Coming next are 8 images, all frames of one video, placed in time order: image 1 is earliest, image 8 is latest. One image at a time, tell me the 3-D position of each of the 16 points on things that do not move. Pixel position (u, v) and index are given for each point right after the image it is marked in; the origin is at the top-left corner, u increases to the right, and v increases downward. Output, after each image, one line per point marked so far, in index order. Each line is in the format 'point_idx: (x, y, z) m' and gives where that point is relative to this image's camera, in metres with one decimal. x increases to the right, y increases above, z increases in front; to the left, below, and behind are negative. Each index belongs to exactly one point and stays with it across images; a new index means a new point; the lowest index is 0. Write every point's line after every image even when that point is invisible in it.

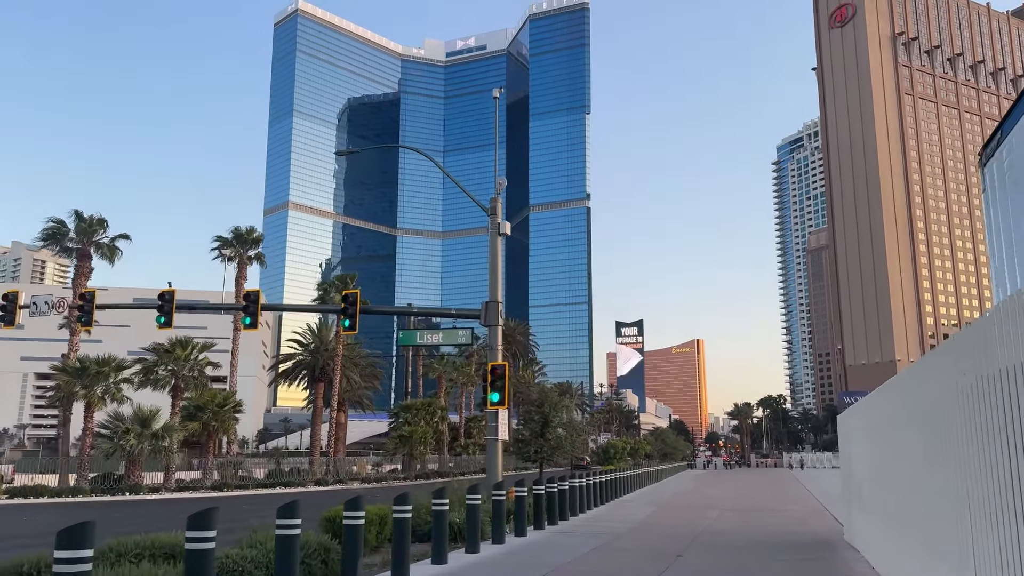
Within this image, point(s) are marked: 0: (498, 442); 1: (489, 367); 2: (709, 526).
0: (-0.3, -3.8, +19.9) m
1: (-0.6, -2.0, +20.0) m
2: (+4.8, -5.8, +19.7) m
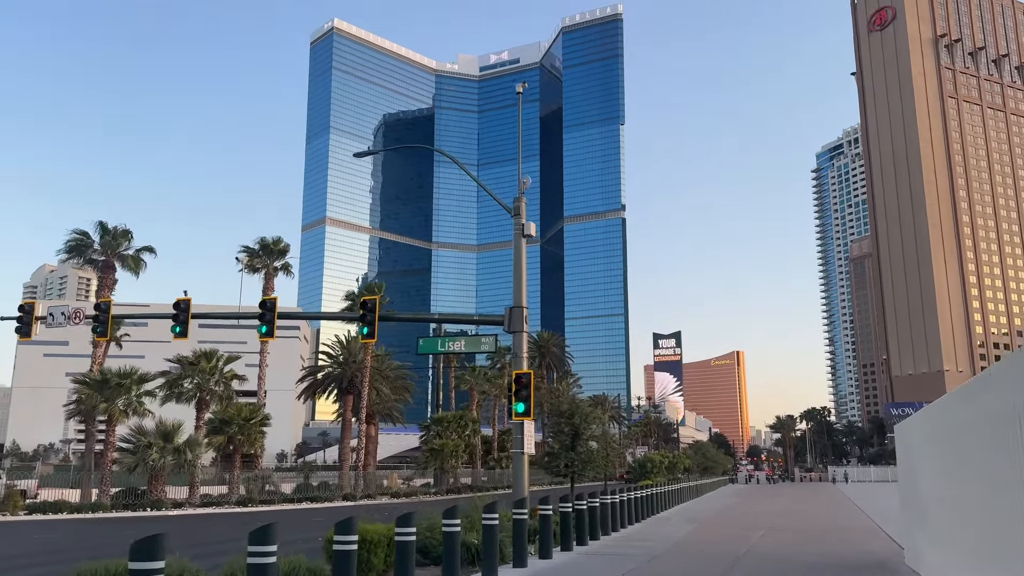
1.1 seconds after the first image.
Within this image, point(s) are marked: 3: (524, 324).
0: (+0.3, -3.9, +18.7) m
1: (0.0, -2.1, +18.9) m
2: (+5.4, -5.9, +18.2) m
3: (+0.3, -0.9, +19.9) m
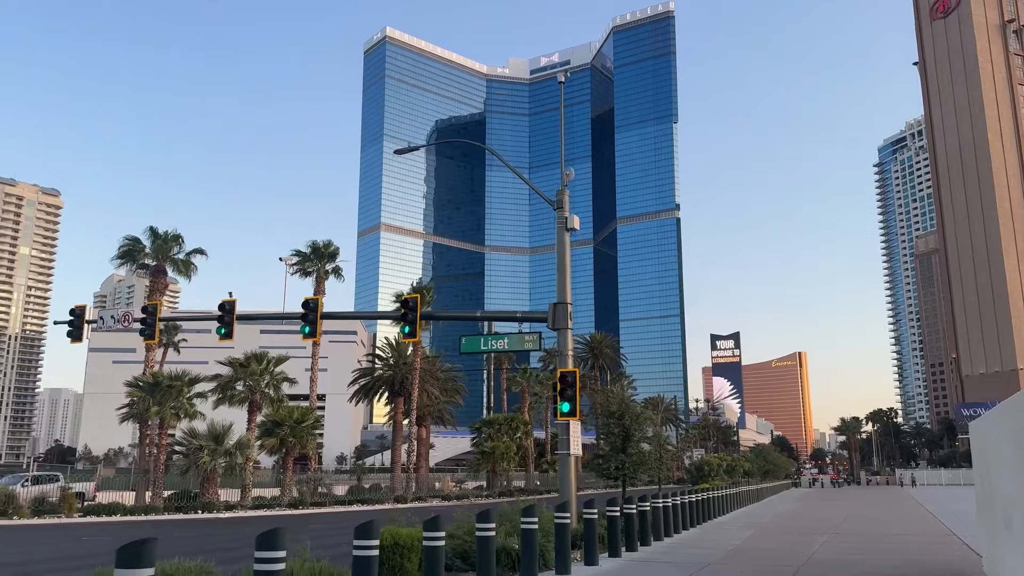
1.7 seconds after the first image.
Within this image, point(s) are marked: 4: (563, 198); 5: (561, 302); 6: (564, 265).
0: (+1.3, -3.8, +18.1) m
1: (+1.0, -2.0, +18.2) m
2: (+6.4, -5.7, +17.2) m
3: (+1.4, -0.8, +19.2) m
4: (+1.3, +2.3, +19.9) m
5: (+1.2, -0.3, +19.1) m
6: (+1.2, +0.6, +19.2) m
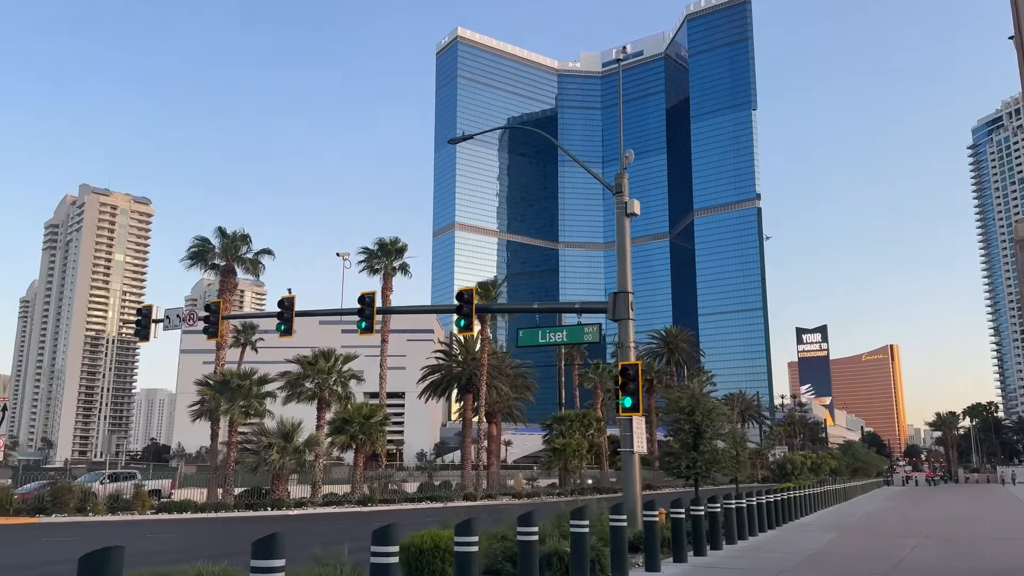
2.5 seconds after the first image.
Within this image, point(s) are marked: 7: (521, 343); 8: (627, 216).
0: (+2.6, -3.5, +17.1) m
1: (+2.3, -1.7, +17.3) m
2: (+7.6, -5.3, +15.8) m
3: (+2.7, -0.5, +18.2) m
4: (+2.6, +2.5, +18.9) m
5: (+2.5, -0.1, +18.2) m
6: (+2.5, +0.8, +18.3) m
7: (+0.2, -1.3, +19.9) m
8: (+2.7, +1.7, +18.7) m
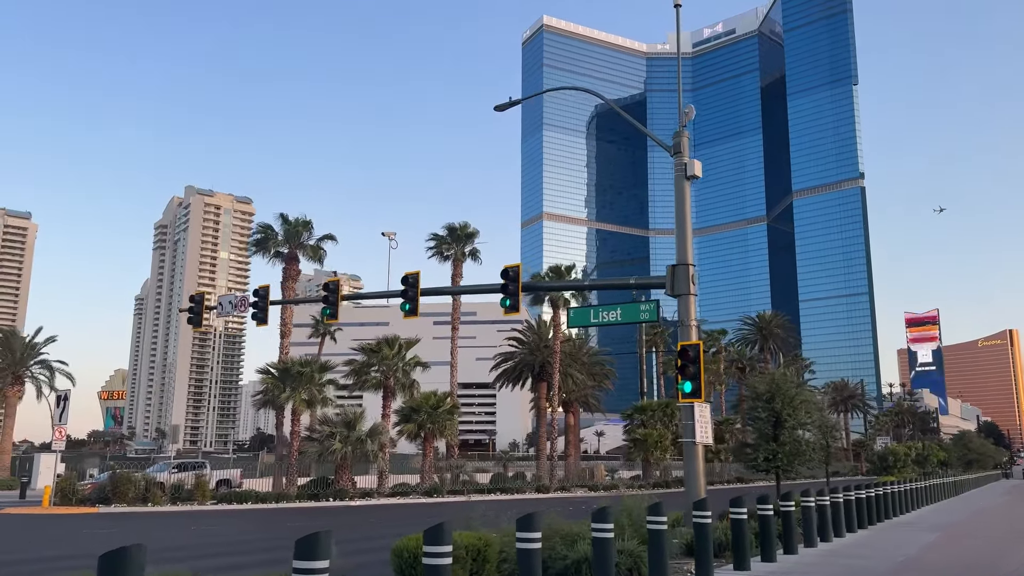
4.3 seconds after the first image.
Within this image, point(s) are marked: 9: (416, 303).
0: (+3.5, -3.0, +15.2) m
1: (+3.1, -1.1, +15.4) m
2: (+8.4, -4.7, +13.4) m
3: (+3.6, +0.1, +16.3) m
4: (+3.6, +3.1, +17.0) m
5: (+3.4, +0.5, +16.3) m
6: (+3.5, +1.4, +16.3) m
7: (+1.4, -0.8, +18.2) m
8: (+3.6, +2.3, +16.8) m
9: (-2.3, -0.4, +19.6) m
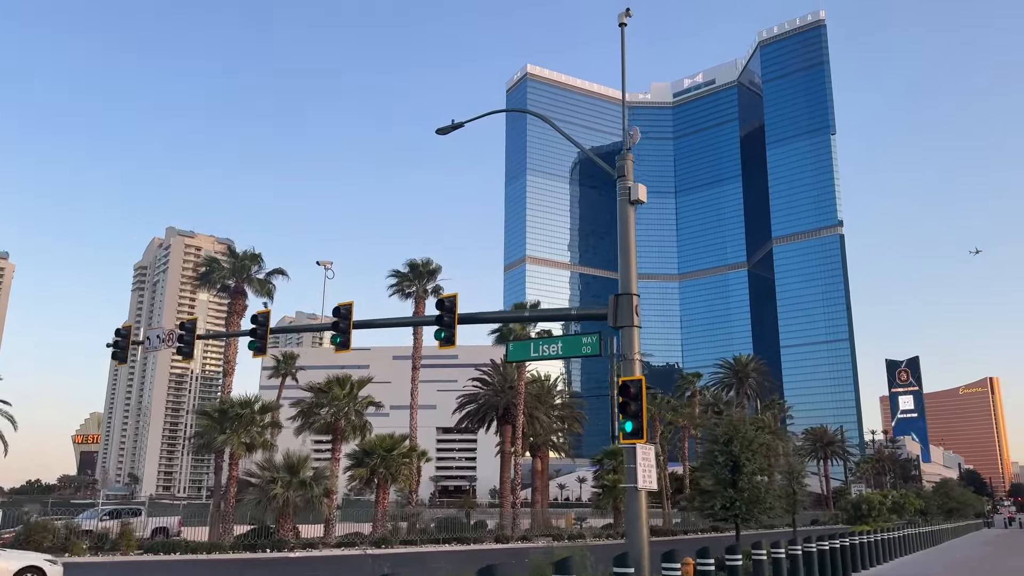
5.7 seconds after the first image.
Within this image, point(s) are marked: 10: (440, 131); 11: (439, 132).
0: (+2.2, -3.5, +13.9) m
1: (+1.8, -1.7, +14.1) m
2: (+7.1, -5.1, +12.0) m
3: (+2.3, -0.5, +15.1) m
4: (+2.3, +2.5, +15.9) m
5: (+2.1, -0.1, +15.1) m
6: (+2.2, +0.8, +15.2) m
7: (0.0, -1.5, +16.9) m
8: (+2.3, +1.6, +15.7) m
9: (-3.7, -1.1, +18.2) m
10: (-1.7, +3.7, +19.0) m
11: (-1.7, +3.6, +18.8) m
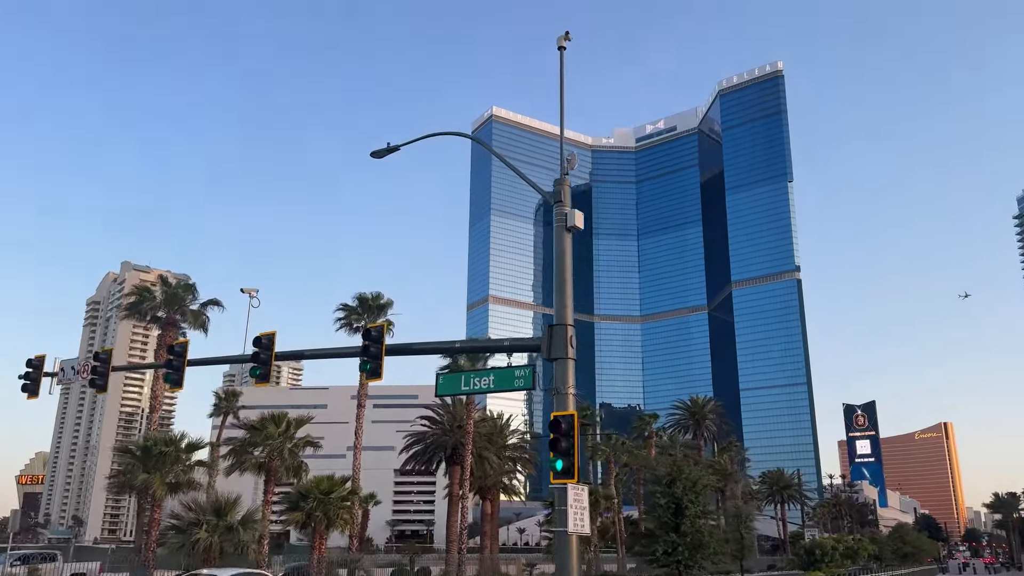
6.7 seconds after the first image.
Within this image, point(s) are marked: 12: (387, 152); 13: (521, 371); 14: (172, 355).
0: (+0.9, -3.9, +12.9) m
1: (+0.6, -2.2, +13.2) m
2: (+5.9, -5.6, +11.2) m
3: (+1.0, -1.1, +14.3) m
4: (+1.0, +1.9, +15.3) m
5: (+0.8, -0.6, +14.3) m
6: (+0.9, +0.3, +14.4) m
7: (-1.4, -2.1, +15.9) m
8: (+1.0, +1.1, +15.0) m
9: (-5.1, -1.7, +17.1) m
10: (-3.1, +3.0, +18.2) m
11: (-3.1, +3.0, +18.0) m
12: (-2.8, +3.0, +17.9) m
13: (+0.2, -1.5, +14.7) m
14: (-7.8, -1.5, +18.6) m
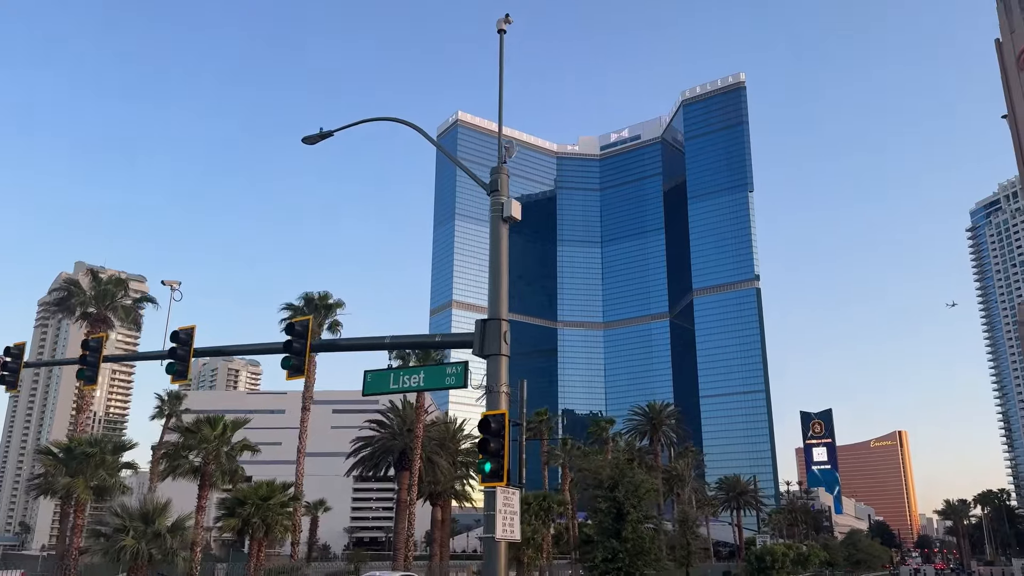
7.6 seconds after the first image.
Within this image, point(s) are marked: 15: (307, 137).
0: (-0.2, -3.8, +12.1) m
1: (-0.5, -2.0, +12.5) m
2: (+4.8, -5.5, +10.6) m
3: (-0.1, -0.9, +13.5) m
4: (-0.2, +2.0, +14.6) m
5: (-0.3, -0.5, +13.5) m
6: (-0.3, +0.4, +13.7) m
7: (-2.6, -1.9, +15.1) m
8: (-0.1, +1.2, +14.3) m
9: (-6.4, -1.5, +16.1) m
10: (-4.4, +3.2, +17.3) m
11: (-4.4, +3.1, +17.2) m
12: (-4.1, +3.2, +17.0) m
13: (-1.0, -1.4, +13.9) m
14: (-9.2, -1.3, +17.5) m
15: (-4.4, +3.2, +17.2) m
